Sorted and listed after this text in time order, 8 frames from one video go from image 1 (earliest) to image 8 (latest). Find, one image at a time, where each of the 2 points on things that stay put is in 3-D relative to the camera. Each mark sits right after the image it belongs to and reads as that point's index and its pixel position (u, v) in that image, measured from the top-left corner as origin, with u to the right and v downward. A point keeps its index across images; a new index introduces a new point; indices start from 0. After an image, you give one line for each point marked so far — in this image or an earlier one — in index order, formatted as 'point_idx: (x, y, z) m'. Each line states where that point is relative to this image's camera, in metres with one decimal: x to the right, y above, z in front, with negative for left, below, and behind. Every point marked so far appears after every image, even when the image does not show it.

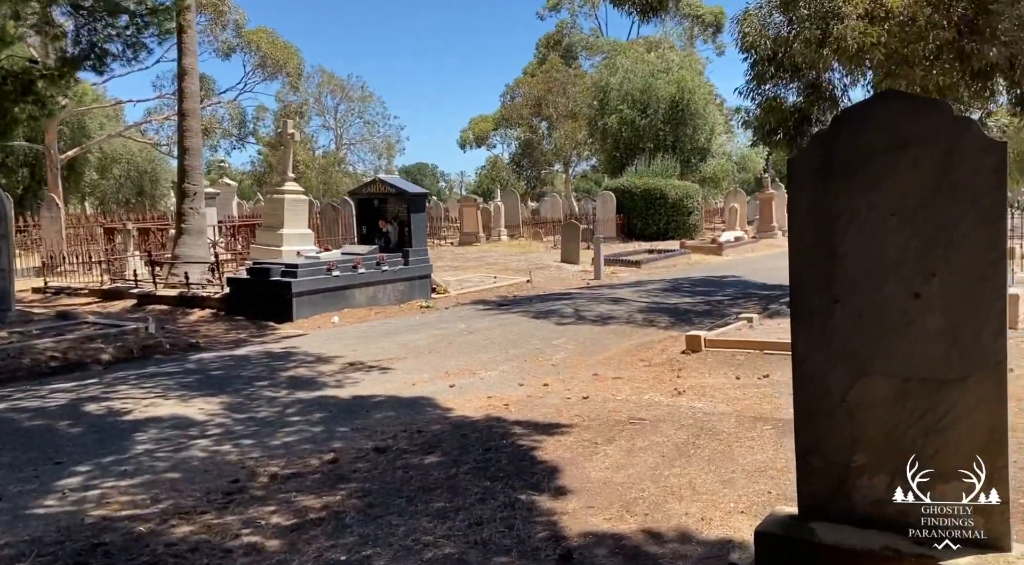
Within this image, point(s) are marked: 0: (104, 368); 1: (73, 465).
0: (-5.0, -1.0, +8.9) m
1: (-3.3, -1.4, +5.5) m
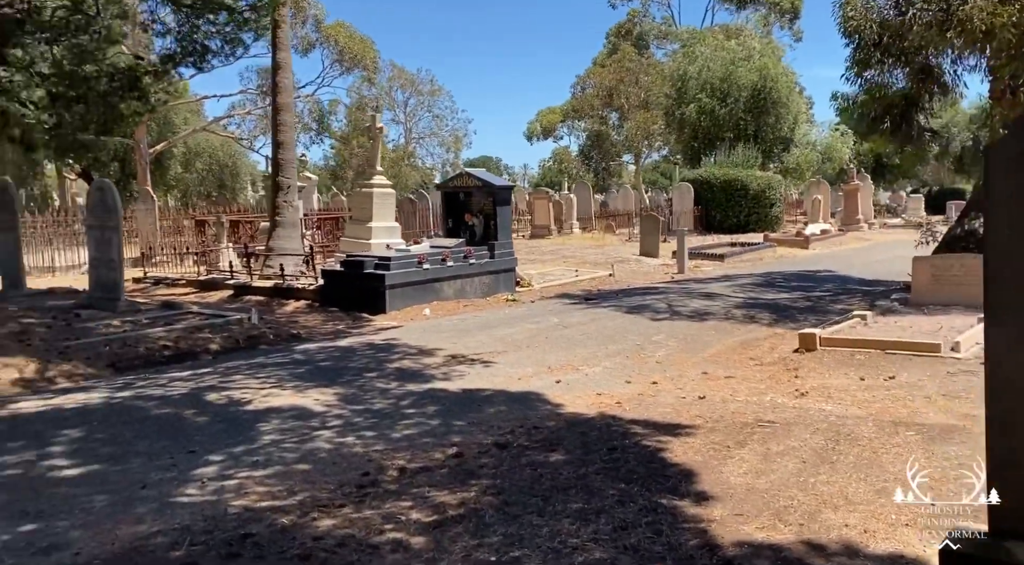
0: (-3.7, -0.9, +9.1) m
1: (-2.3, -1.3, +5.6) m
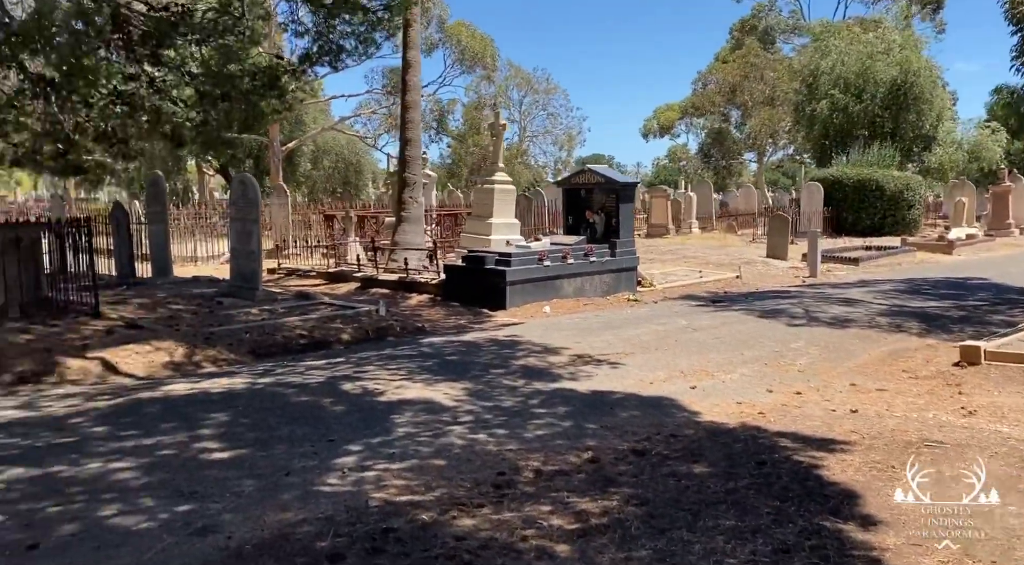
0: (-2.1, -0.8, +9.3) m
1: (-1.3, -1.2, +5.7) m
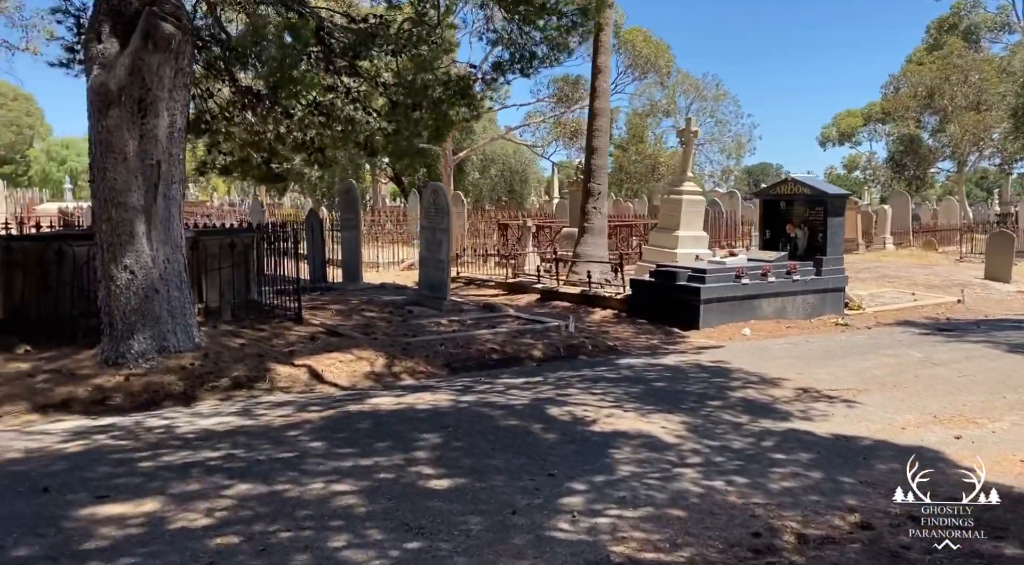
0: (+0.3, -1.0, +8.9) m
1: (+0.4, -1.4, +5.1) m
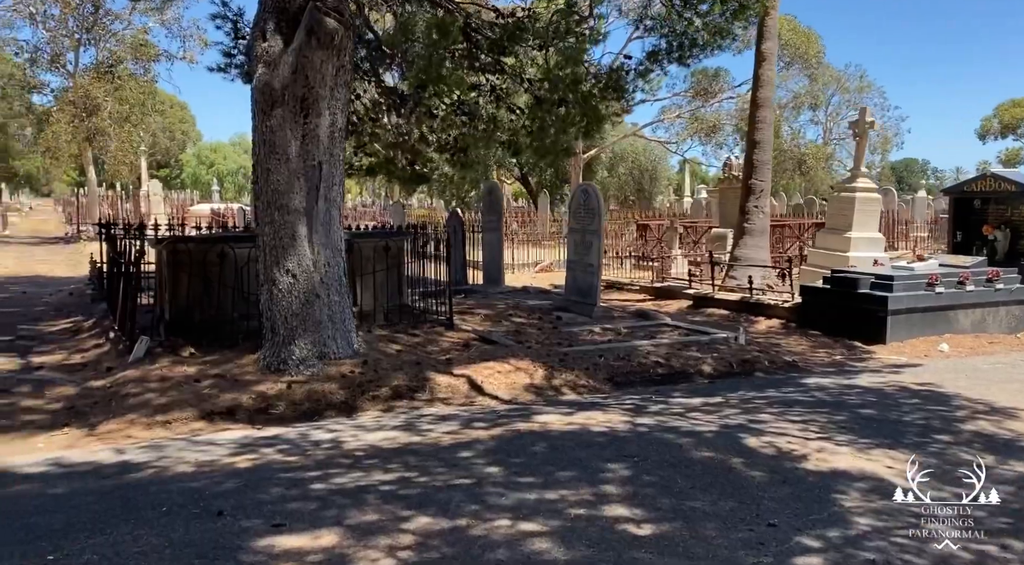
0: (+2.2, -1.1, +8.0) m
1: (+1.6, -1.5, +4.3) m
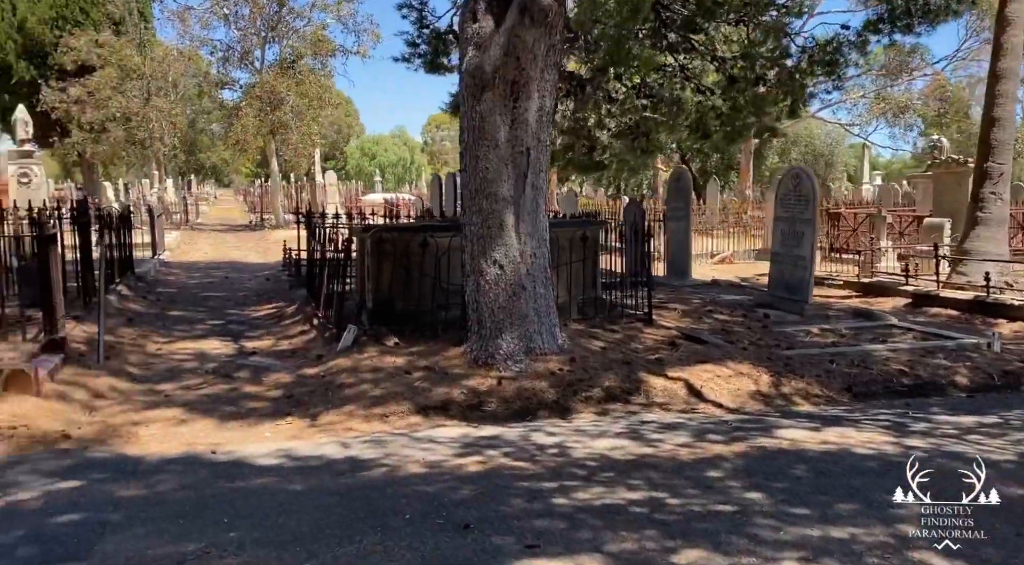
0: (+4.2, -1.1, +6.9) m
1: (+3.1, -1.5, +3.3) m
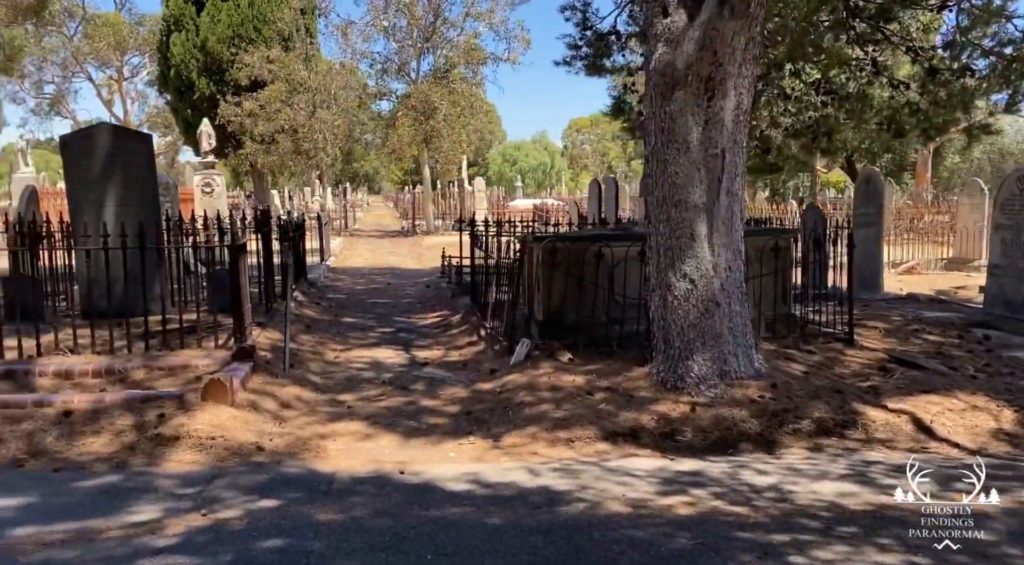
0: (+5.8, -1.2, +5.5) m
1: (+4.0, -1.6, +2.2) m
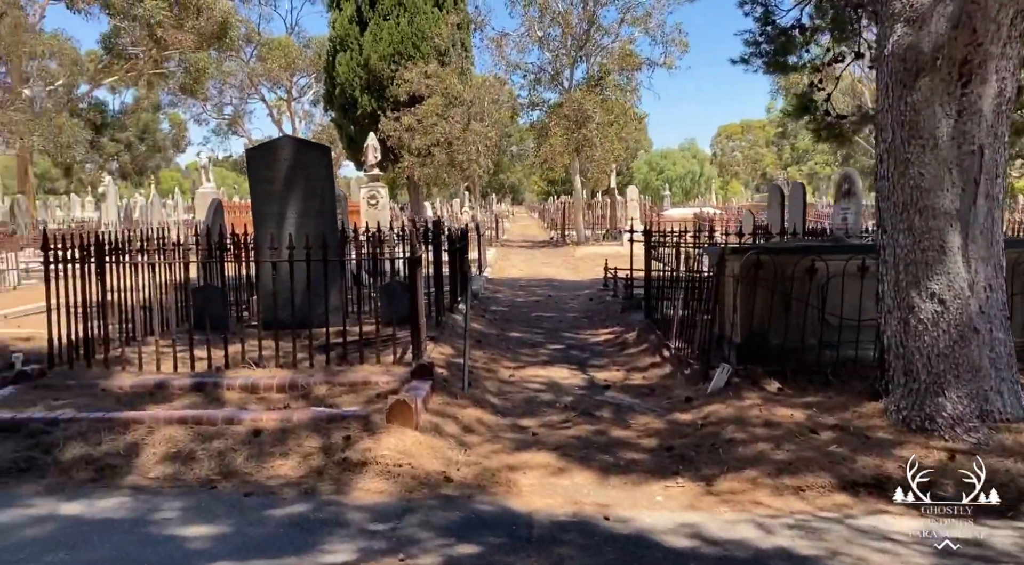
0: (+7.1, -1.4, +3.6) m
1: (+4.7, -1.7, +0.7) m
